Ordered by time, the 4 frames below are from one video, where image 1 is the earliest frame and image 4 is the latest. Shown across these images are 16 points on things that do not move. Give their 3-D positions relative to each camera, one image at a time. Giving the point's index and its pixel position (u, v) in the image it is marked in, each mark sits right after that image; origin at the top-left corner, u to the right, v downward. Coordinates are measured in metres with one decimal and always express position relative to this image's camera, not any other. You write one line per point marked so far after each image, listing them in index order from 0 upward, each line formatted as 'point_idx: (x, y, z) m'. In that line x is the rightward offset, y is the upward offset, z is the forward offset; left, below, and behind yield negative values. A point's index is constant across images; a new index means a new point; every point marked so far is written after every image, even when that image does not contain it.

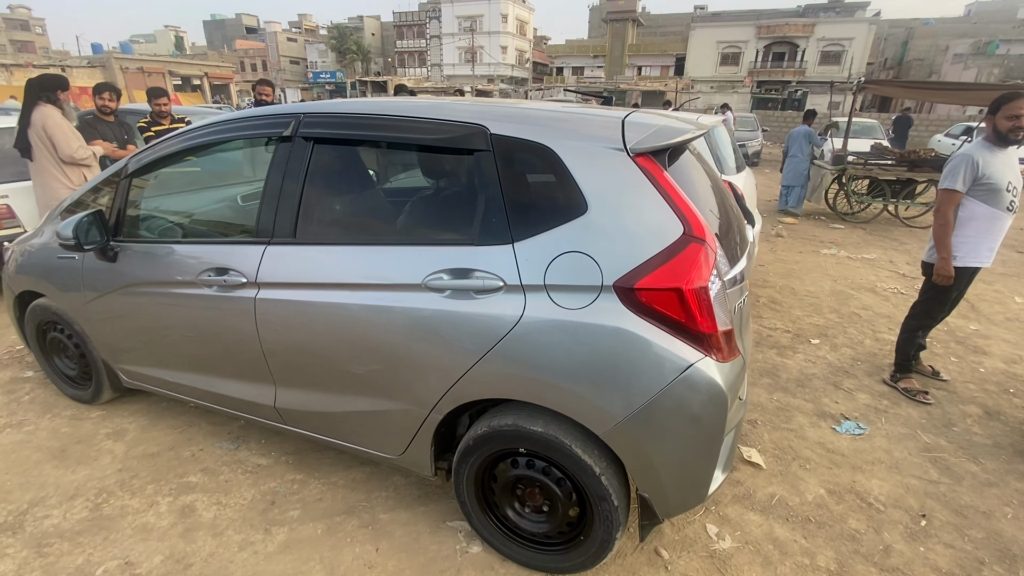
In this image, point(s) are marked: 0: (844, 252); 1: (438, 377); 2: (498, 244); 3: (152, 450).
0: (+4.7, +0.5, +6.8) m
1: (-0.3, -0.3, +1.9) m
2: (-0.1, +0.2, +1.8) m
3: (-2.0, -0.9, +2.7) m
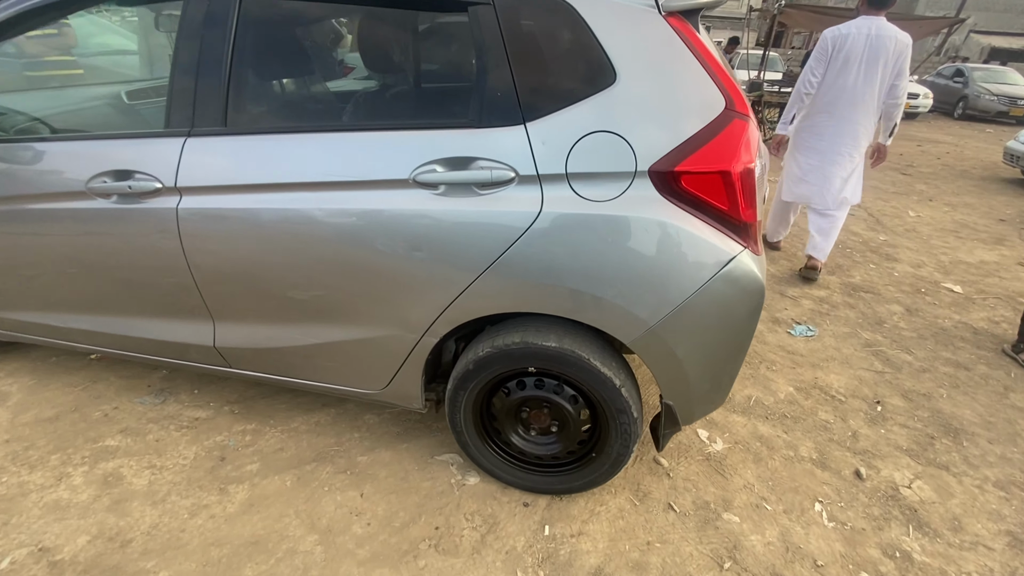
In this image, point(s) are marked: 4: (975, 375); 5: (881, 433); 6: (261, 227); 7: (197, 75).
0: (+3.8, +1.7, +7.2) m
1: (-0.3, 0.0, +1.6) m
2: (0.0, +0.5, +1.5) m
3: (-2.1, -0.6, +2.2) m
4: (+2.8, -0.5, +2.9) m
5: (+1.8, -0.7, +2.4) m
6: (-0.9, +0.2, +1.6) m
7: (-1.1, +0.7, +1.7) m
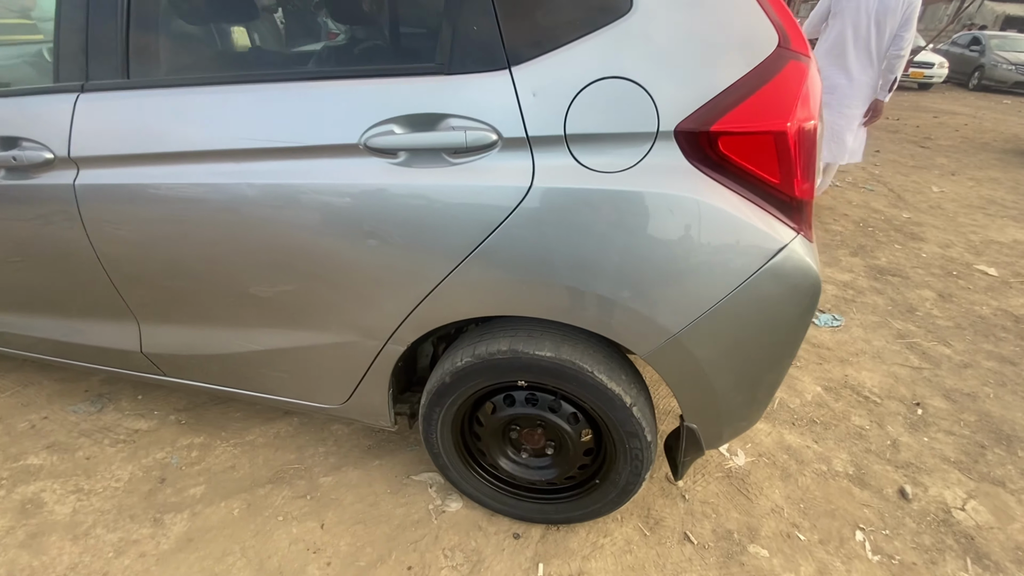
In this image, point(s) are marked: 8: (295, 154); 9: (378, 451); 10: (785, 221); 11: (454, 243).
0: (+3.7, +2.0, +6.8) m
1: (-0.3, 0.0, +1.3) m
2: (-0.1, +0.5, +1.1) m
3: (-2.1, -0.5, +1.9) m
4: (+2.7, -0.4, +2.6) m
5: (+1.8, -0.7, +2.1) m
6: (-0.9, +0.2, +1.3) m
7: (-1.2, +0.7, +1.3) m
8: (-0.5, +0.3, +1.2) m
9: (-0.5, -0.6, +1.8) m
10: (+0.6, +0.2, +1.1) m
11: (-0.1, +0.1, +1.2) m
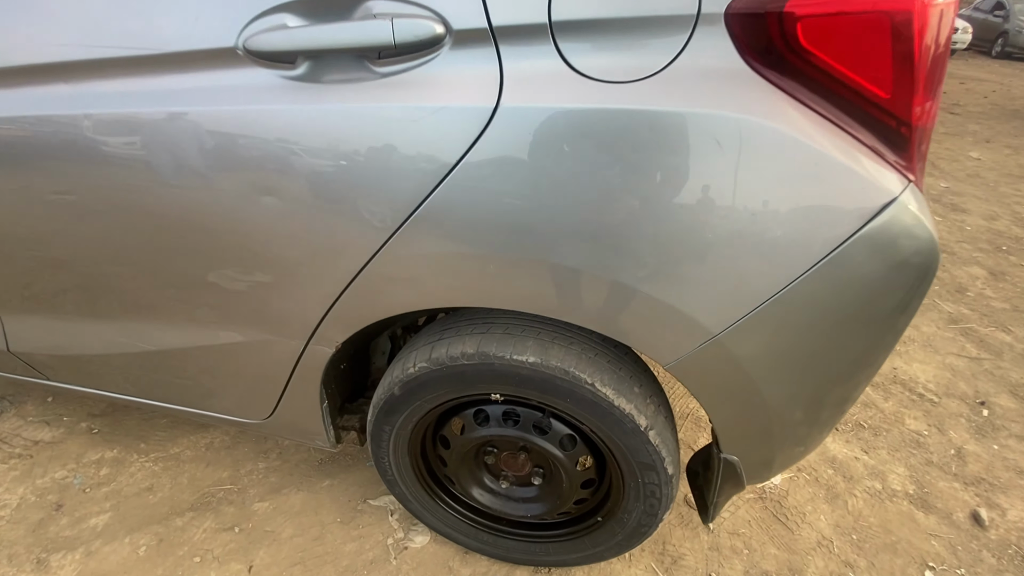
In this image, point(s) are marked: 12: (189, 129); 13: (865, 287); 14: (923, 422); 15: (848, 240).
0: (+3.7, +2.3, +6.3) m
1: (-0.4, 0.0, +0.9) m
2: (-0.1, +0.5, +0.7) m
3: (-2.2, -0.5, +1.5) m
4: (+2.7, -0.3, +2.2) m
5: (+1.7, -0.6, +1.7) m
6: (-1.0, +0.3, +0.9) m
7: (-1.2, +0.8, +0.9) m
8: (-0.6, +0.4, +0.8) m
9: (-0.6, -0.6, +1.5) m
10: (+0.6, +0.2, +0.7) m
11: (-0.2, +0.1, +0.8) m
12: (-0.6, +0.3, +0.8) m
13: (+0.6, 0.0, +0.8) m
14: (+1.6, -0.5, +1.8) m
15: (+0.5, +0.1, +0.7) m
